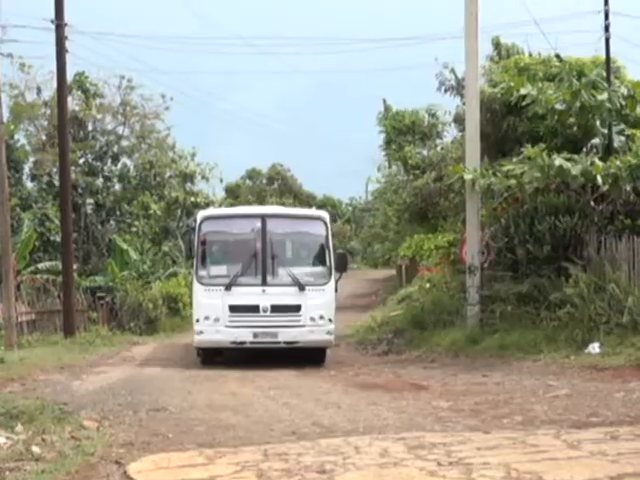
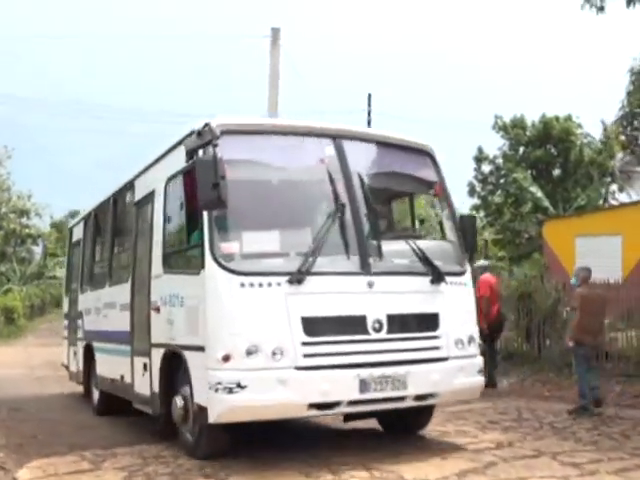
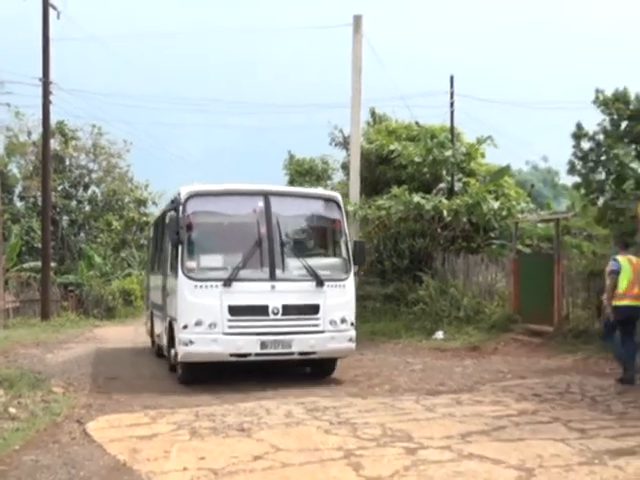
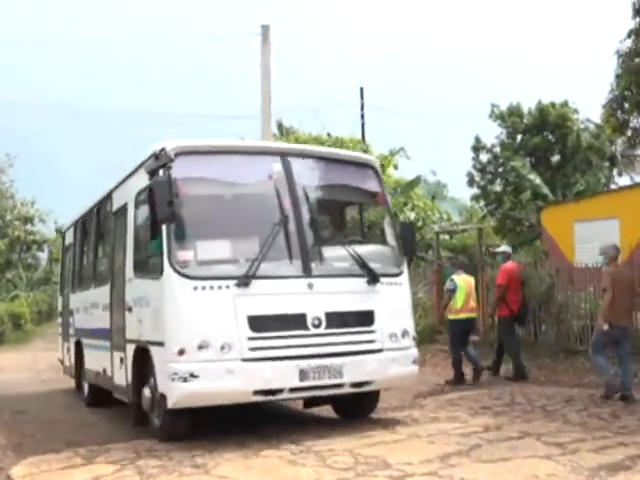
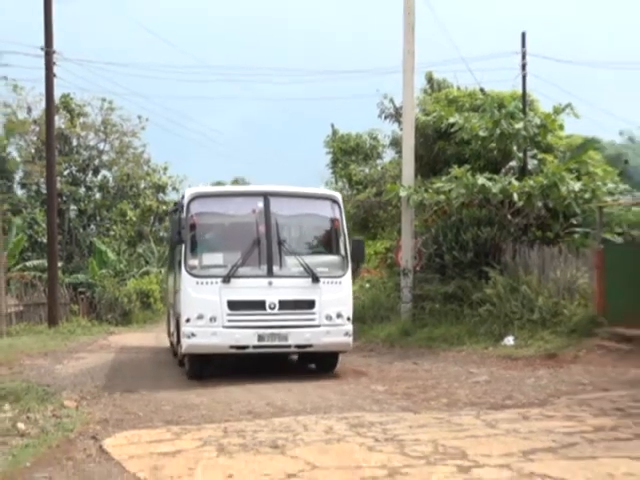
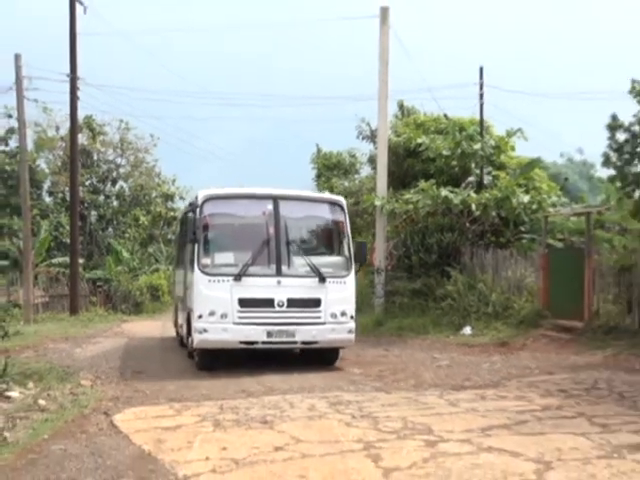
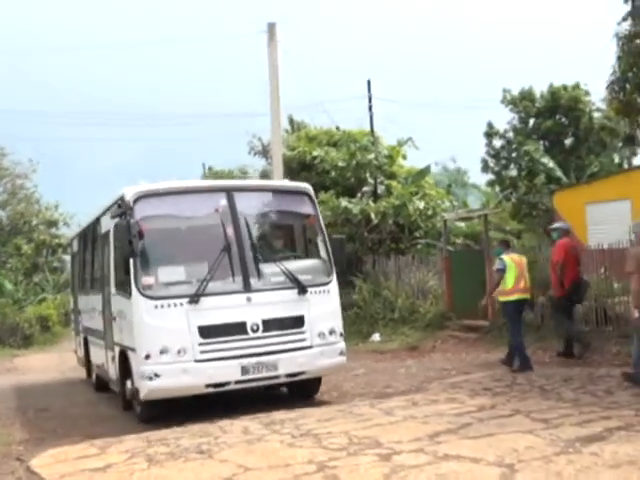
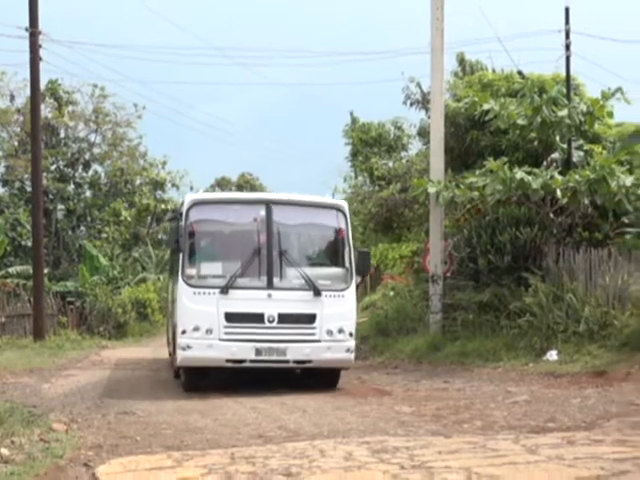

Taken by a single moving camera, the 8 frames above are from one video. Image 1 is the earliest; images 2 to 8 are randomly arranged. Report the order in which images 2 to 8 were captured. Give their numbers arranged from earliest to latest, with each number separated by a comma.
8, 5, 6, 3, 7, 4, 2
